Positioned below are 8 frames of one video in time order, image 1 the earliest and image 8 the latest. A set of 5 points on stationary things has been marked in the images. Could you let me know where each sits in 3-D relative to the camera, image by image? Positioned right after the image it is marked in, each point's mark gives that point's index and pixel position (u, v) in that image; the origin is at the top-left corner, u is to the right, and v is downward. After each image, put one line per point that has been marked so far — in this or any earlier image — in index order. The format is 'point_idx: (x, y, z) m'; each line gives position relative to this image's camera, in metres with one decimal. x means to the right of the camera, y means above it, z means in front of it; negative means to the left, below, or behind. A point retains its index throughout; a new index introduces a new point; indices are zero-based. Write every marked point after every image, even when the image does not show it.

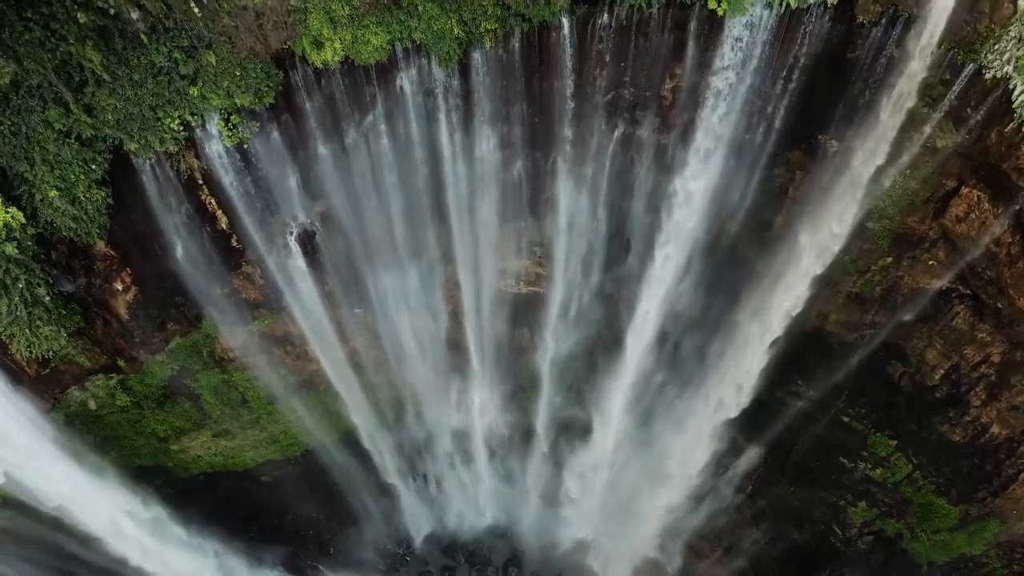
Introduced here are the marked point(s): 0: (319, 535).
0: (-4.1, -5.4, +14.0) m
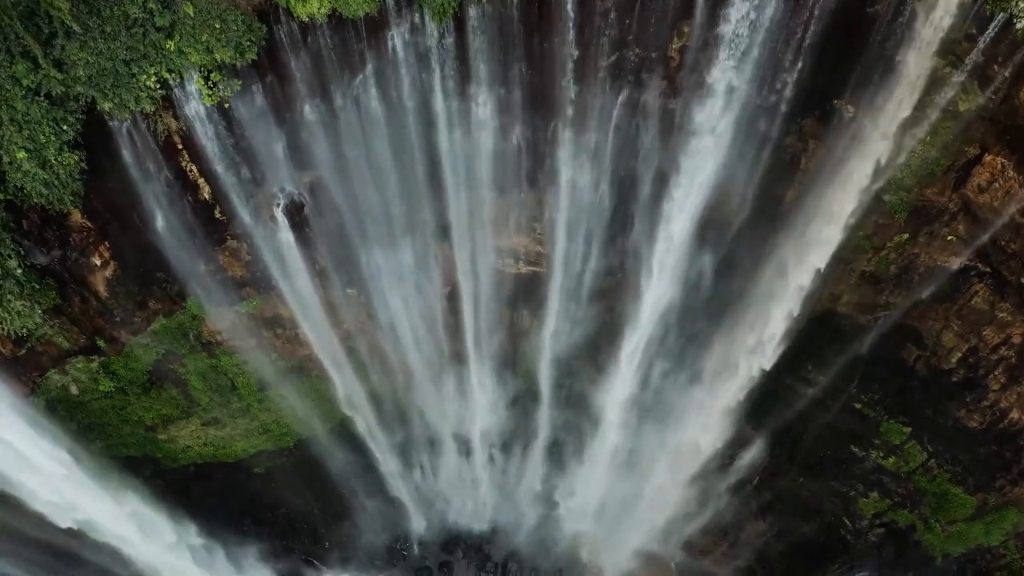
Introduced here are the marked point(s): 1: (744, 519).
0: (-4.1, -5.0, +13.5) m
1: (+4.7, -4.7, +13.4) m
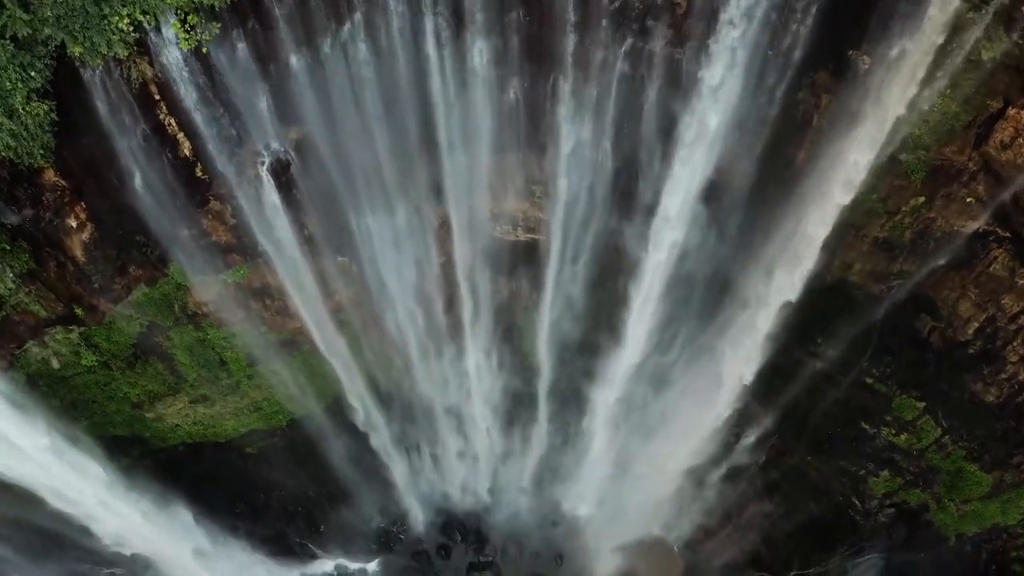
0: (-4.1, -4.5, +13.1) m
1: (+4.7, -4.2, +13.0) m
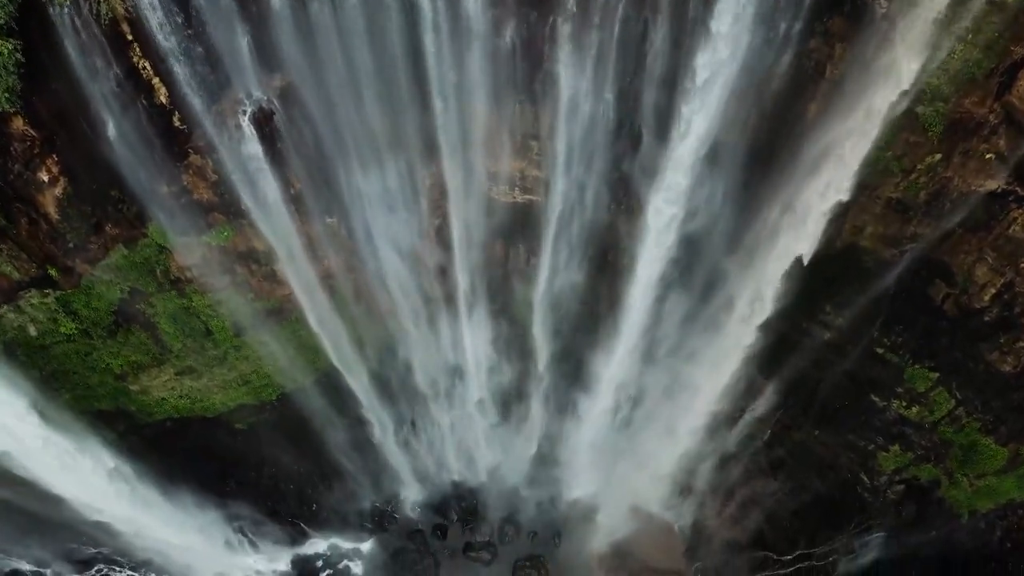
0: (-4.2, -4.0, +12.8) m
1: (+4.6, -3.6, +12.6) m
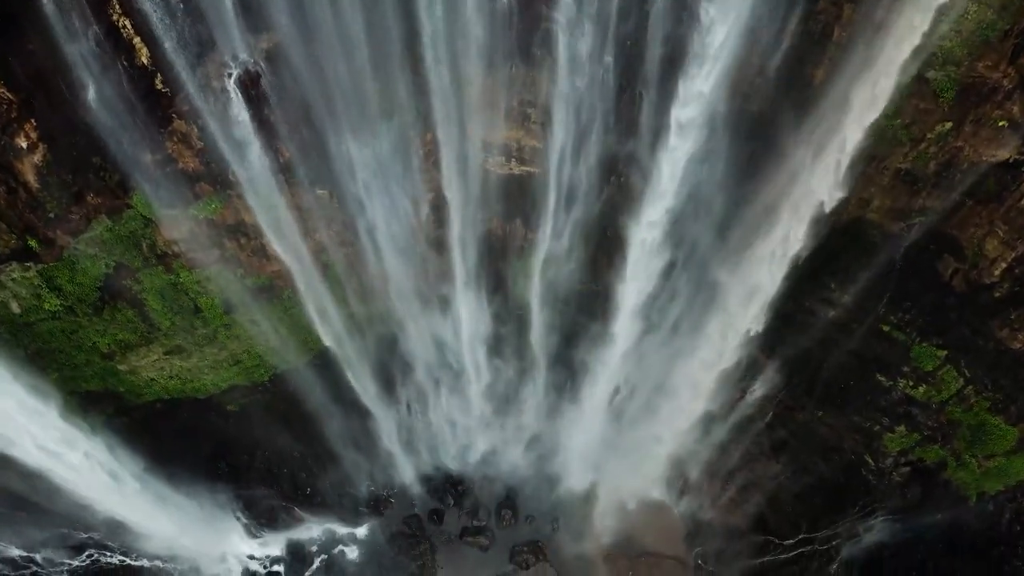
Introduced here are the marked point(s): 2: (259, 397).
0: (-4.2, -3.6, +12.5) m
1: (+4.6, -3.2, +12.3) m
2: (-4.6, -2.0, +11.9) m
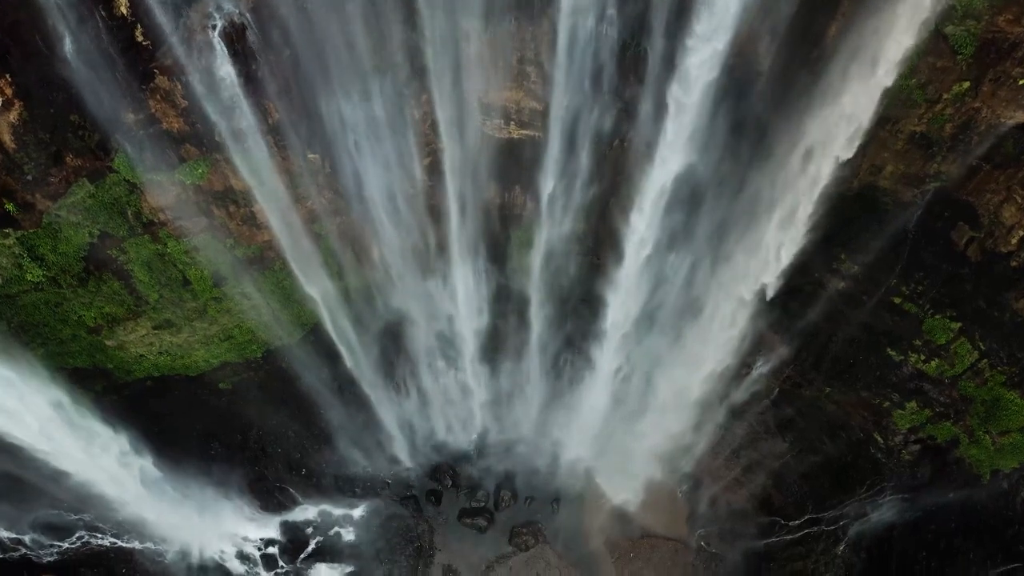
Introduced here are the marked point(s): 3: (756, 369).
0: (-4.2, -3.1, +12.2) m
1: (+4.6, -2.7, +12.0) m
2: (-4.7, -1.5, +11.6) m
3: (+4.3, -1.5, +11.5) m
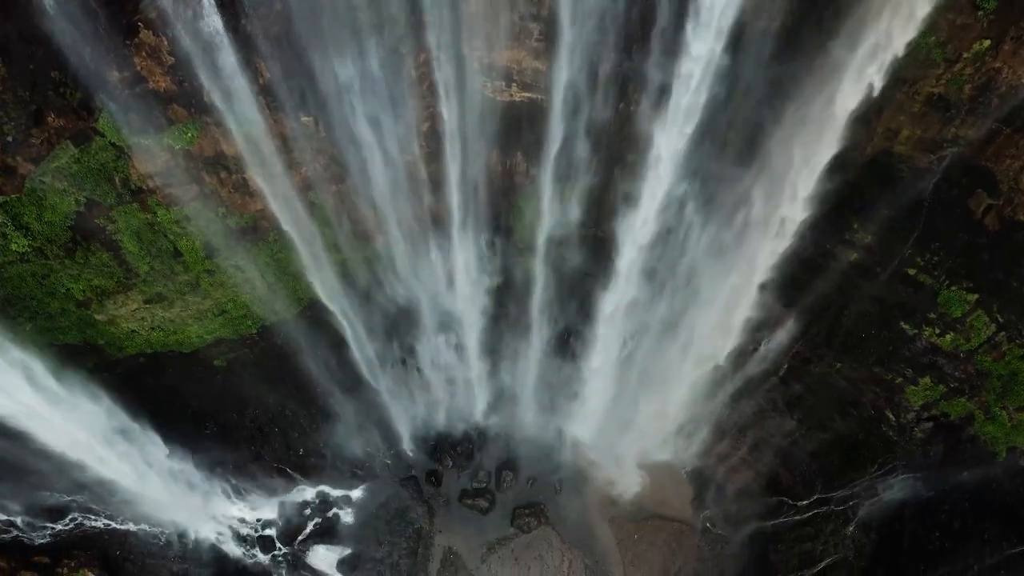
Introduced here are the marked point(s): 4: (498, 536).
0: (-4.2, -2.7, +12.0) m
1: (+4.6, -2.3, +11.7) m
2: (-4.6, -1.1, +11.3) m
3: (+4.4, -1.0, +11.2) m
4: (-0.3, -4.5, +11.7) m
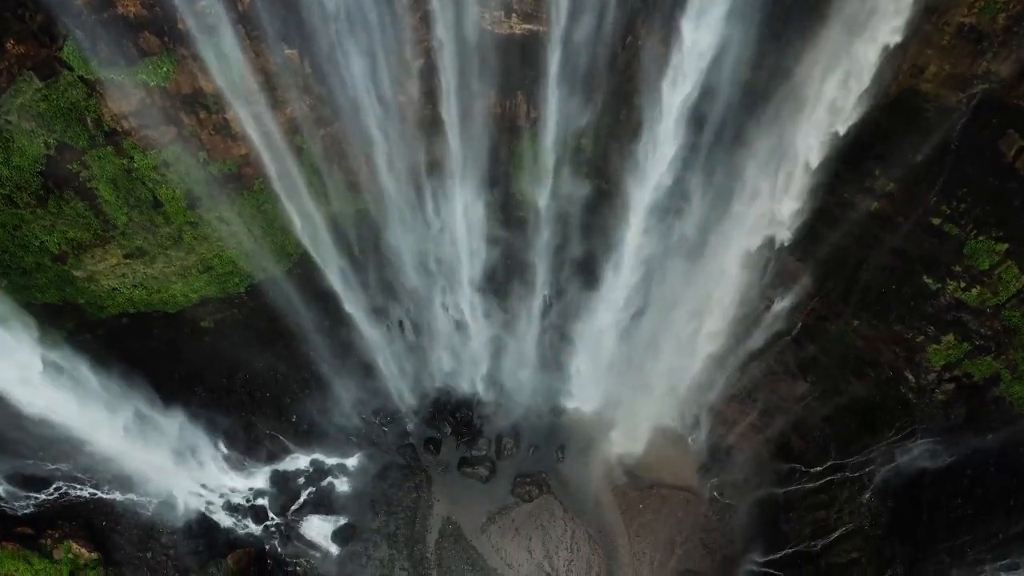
0: (-4.2, -2.0, +11.5) m
1: (+4.6, -1.6, +11.2) m
2: (-4.6, -0.4, +10.8) m
3: (+4.4, -0.3, +10.7) m
4: (-0.2, -3.8, +11.3) m
